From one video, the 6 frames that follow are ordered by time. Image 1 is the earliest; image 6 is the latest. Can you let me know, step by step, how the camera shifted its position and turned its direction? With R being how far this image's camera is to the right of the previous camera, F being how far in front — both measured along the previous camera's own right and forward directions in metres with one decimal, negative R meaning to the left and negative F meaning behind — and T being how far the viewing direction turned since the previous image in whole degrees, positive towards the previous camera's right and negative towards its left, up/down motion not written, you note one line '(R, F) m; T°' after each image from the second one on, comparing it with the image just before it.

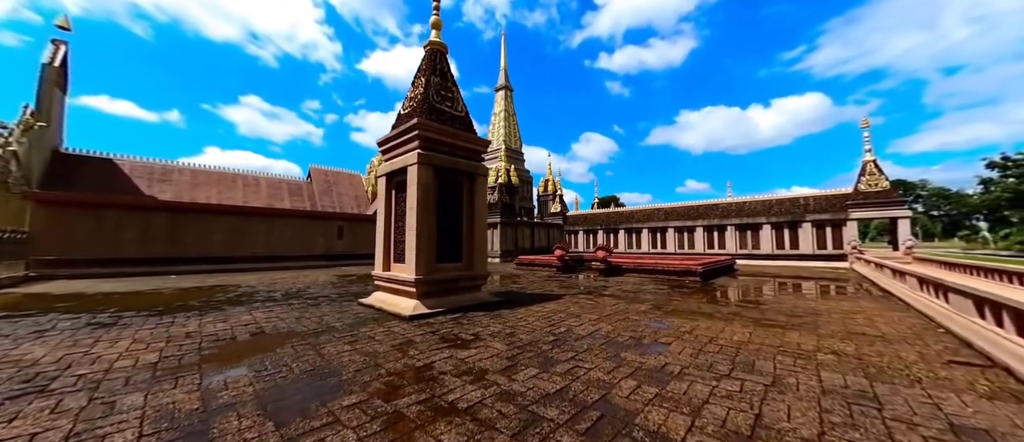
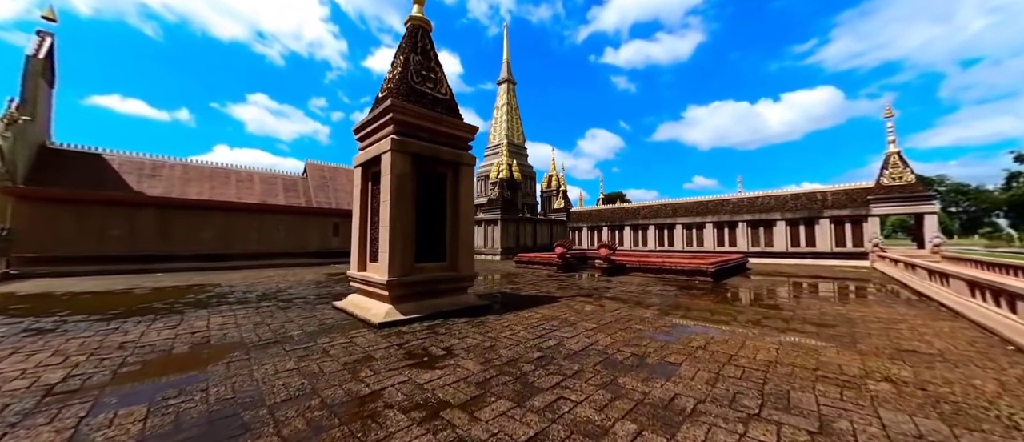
(+0.3, +0.7) m; -1°
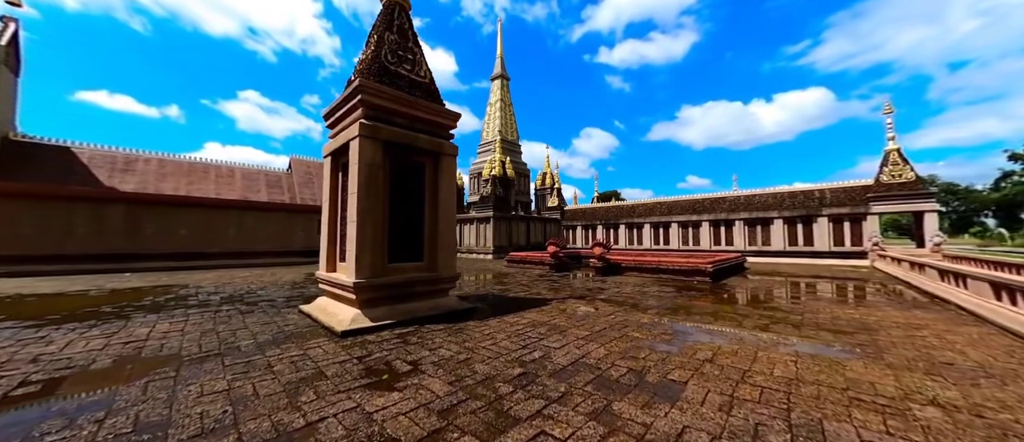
(+0.2, +0.5) m; +1°
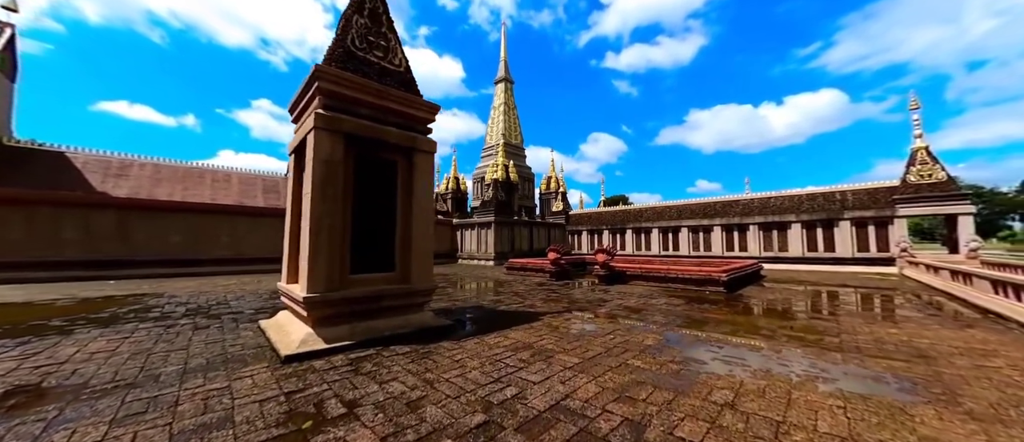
(+0.3, +0.7) m; -1°
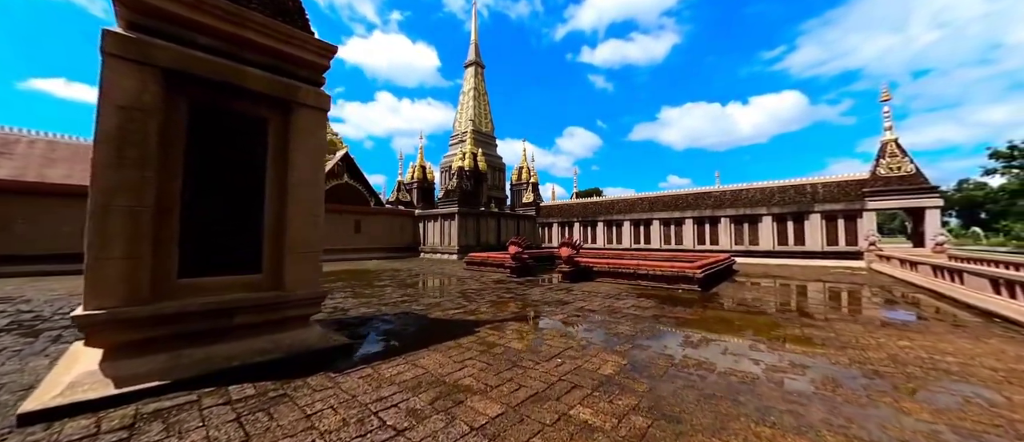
(+0.6, +1.2) m; +4°
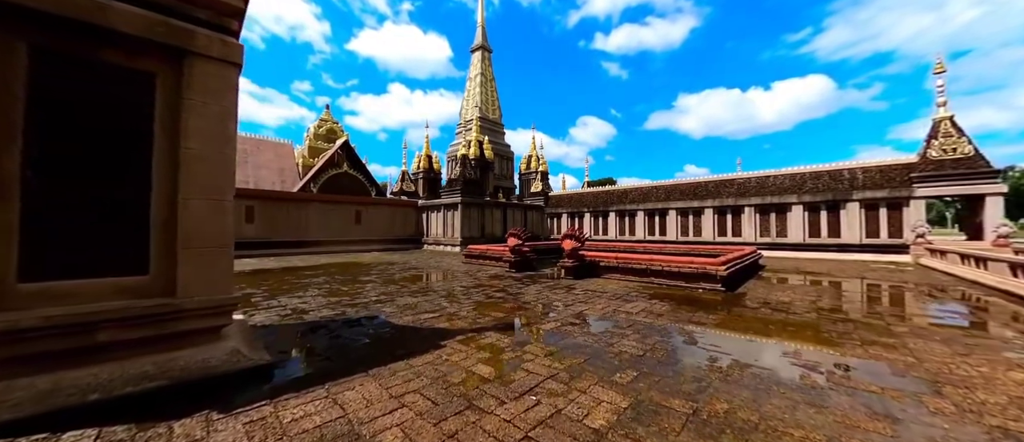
(+0.4, +0.9) m; -2°
